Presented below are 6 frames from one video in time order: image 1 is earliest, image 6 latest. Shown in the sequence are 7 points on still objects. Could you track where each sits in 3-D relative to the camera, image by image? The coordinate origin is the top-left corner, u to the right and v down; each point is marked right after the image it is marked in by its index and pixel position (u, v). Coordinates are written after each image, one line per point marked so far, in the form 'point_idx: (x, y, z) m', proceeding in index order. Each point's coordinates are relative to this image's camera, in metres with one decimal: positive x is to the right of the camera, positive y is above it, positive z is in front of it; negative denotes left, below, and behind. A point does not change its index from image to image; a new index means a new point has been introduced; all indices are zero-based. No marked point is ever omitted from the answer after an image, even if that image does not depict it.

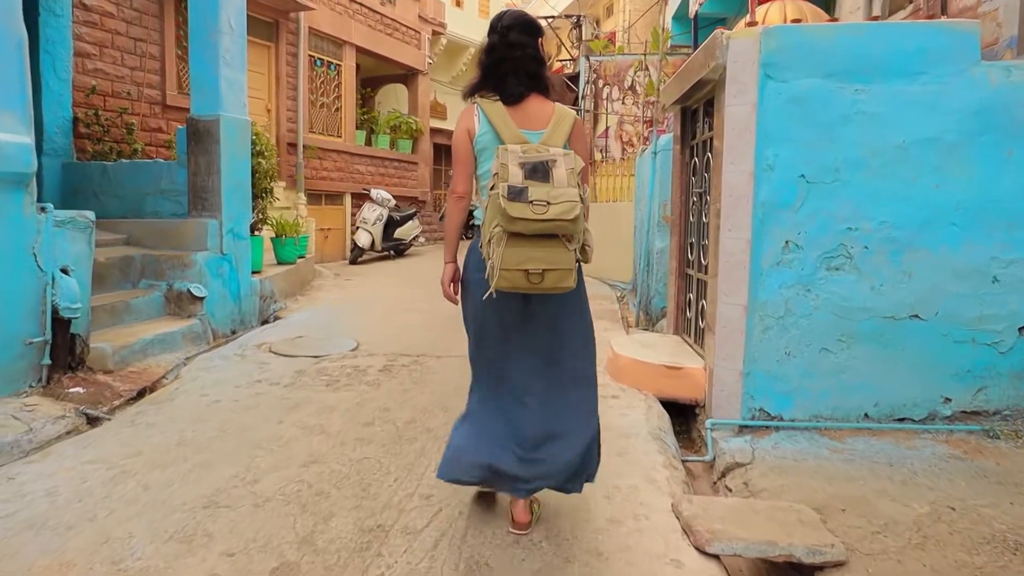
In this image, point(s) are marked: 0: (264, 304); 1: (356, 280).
0: (-2.4, -0.2, +6.2) m
1: (-2.2, +0.1, +8.8) m
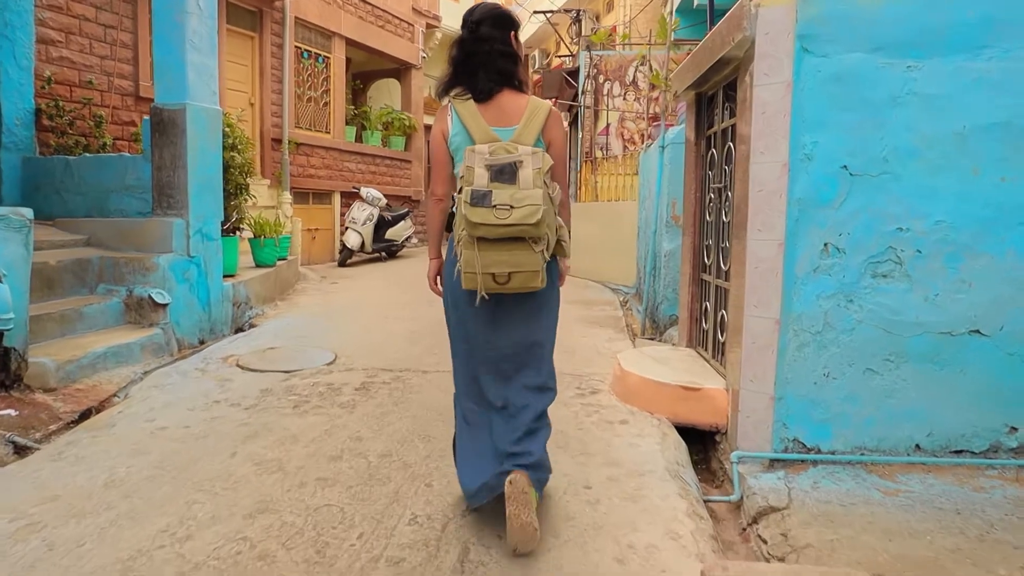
0: (-2.5, -0.2, +5.7) m
1: (-2.2, +0.1, +8.3) m
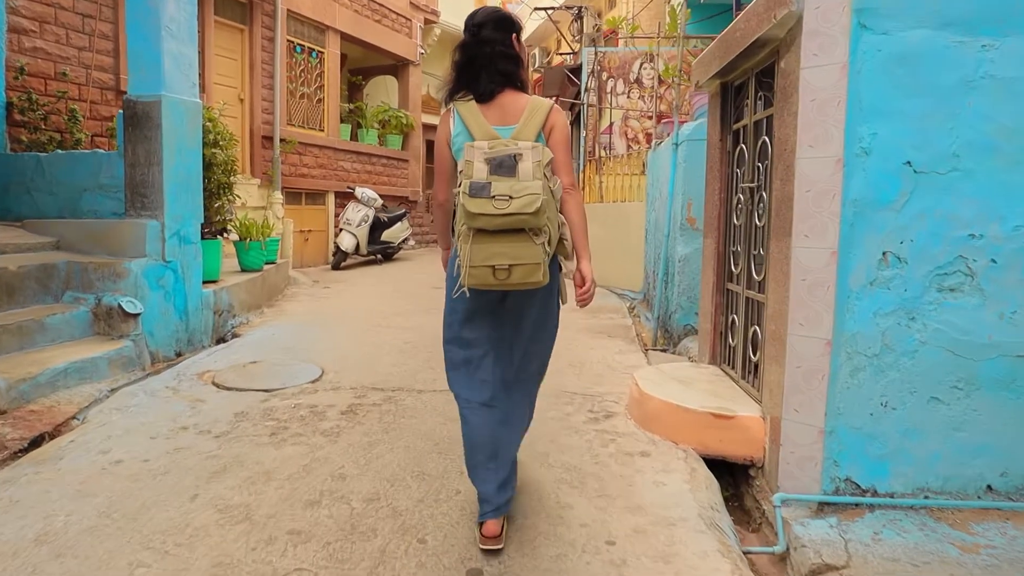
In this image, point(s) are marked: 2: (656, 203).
0: (-2.4, -0.3, +5.3) m
1: (-2.2, 0.0, +7.9) m
2: (+1.5, +0.9, +6.5) m
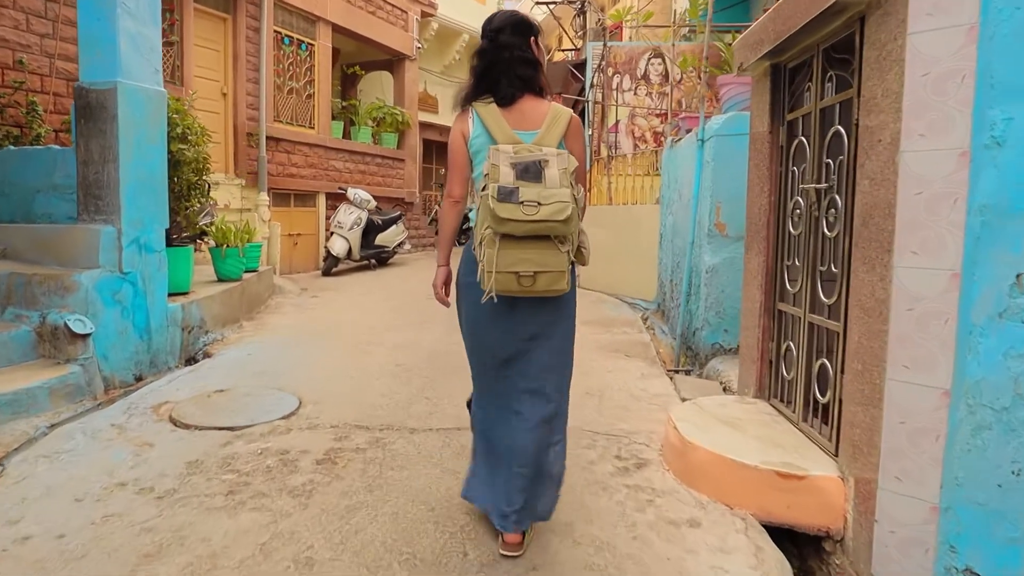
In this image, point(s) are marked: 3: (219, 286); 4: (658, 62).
0: (-2.4, -0.4, +4.7) m
1: (-2.2, -0.1, +7.3) m
2: (+1.5, +0.8, +6.0) m
3: (-2.5, 0.0, +5.5) m
4: (+2.6, +4.1, +11.5) m
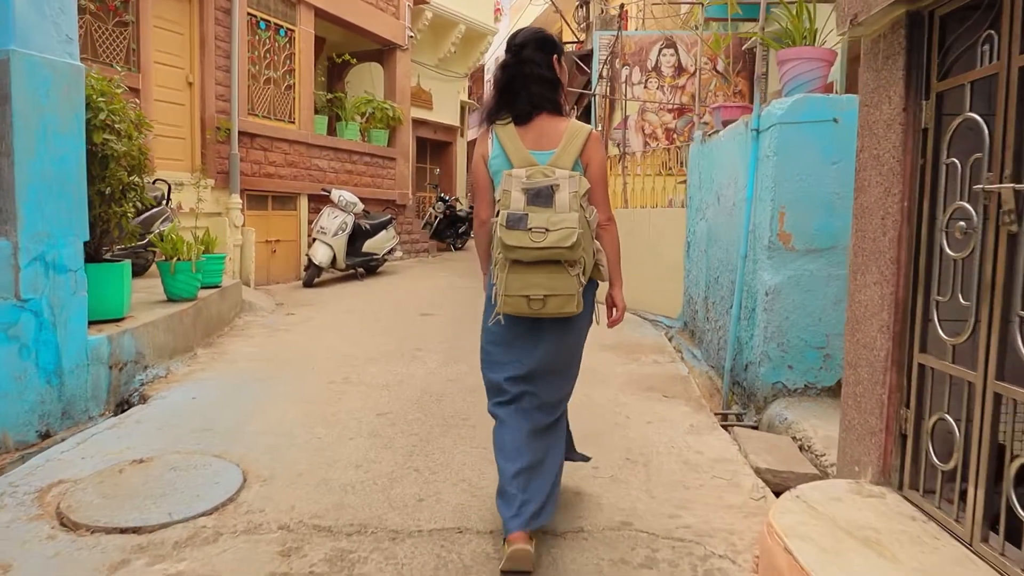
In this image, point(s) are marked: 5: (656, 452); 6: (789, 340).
0: (-2.3, -0.5, +3.8) m
1: (-2.1, -0.3, +6.4) m
2: (+1.6, +0.6, +5.1) m
3: (-2.5, -0.1, +4.5) m
4: (+2.6, +3.9, +10.6) m
5: (+0.7, -0.8, +3.1) m
6: (+1.6, -0.3, +3.7) m
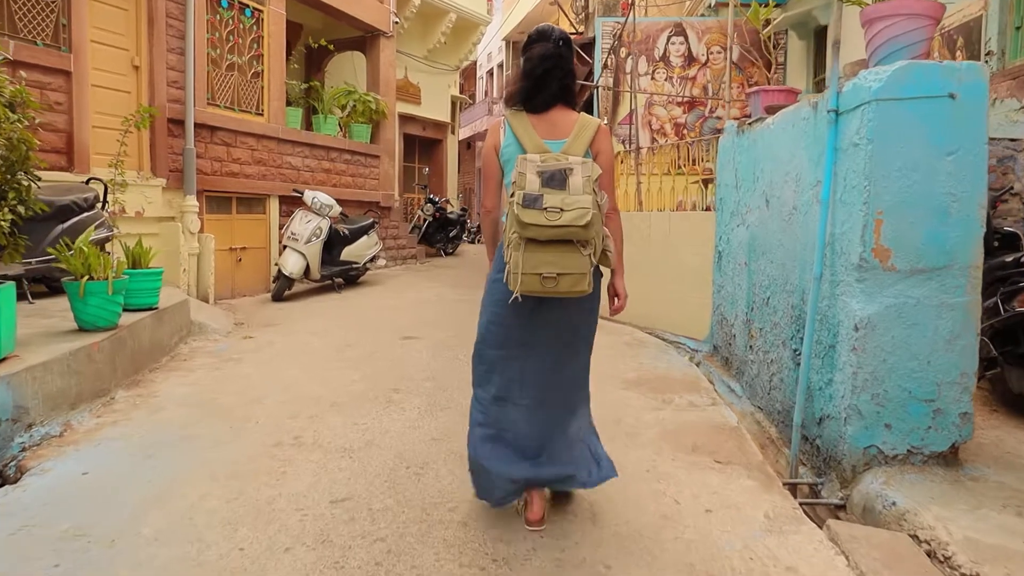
0: (-2.3, -0.7, +2.8) m
1: (-2.1, -0.4, +5.4) m
2: (+1.6, +0.5, +4.1) m
3: (-2.5, -0.3, +3.6) m
4: (+2.6, +3.8, +9.6) m
5: (+0.7, -0.9, +2.1) m
6: (+1.6, -0.4, +2.8) m
